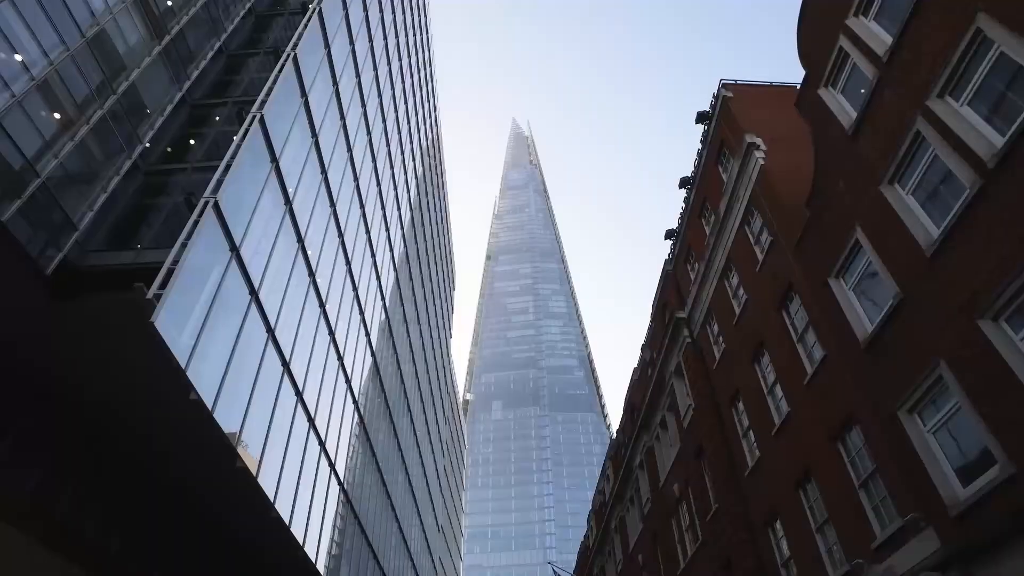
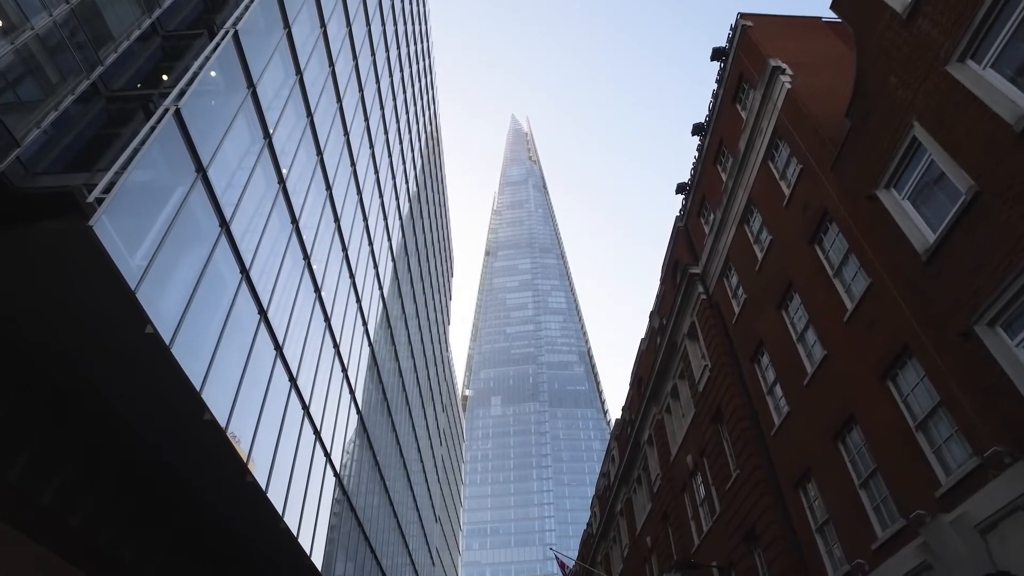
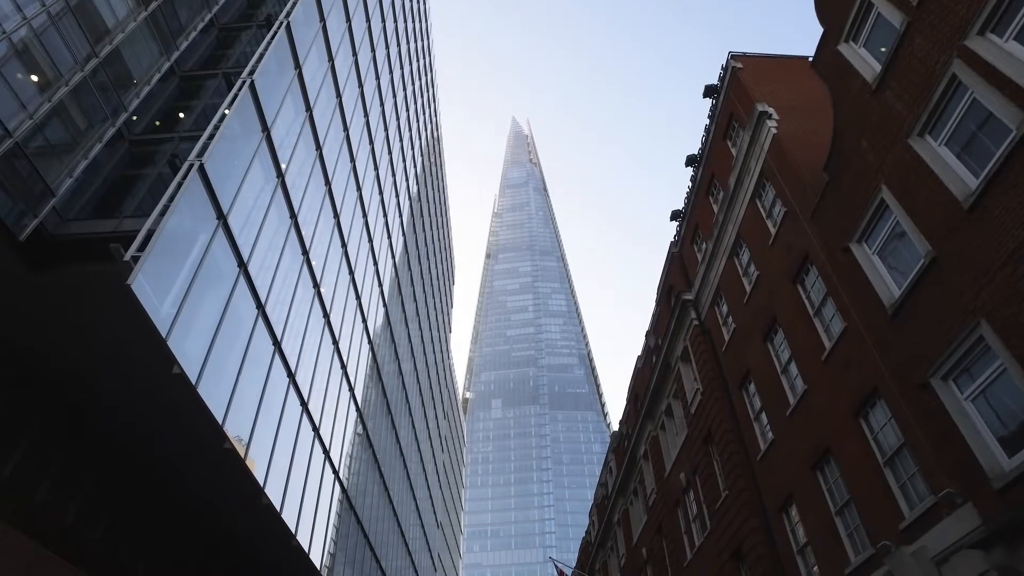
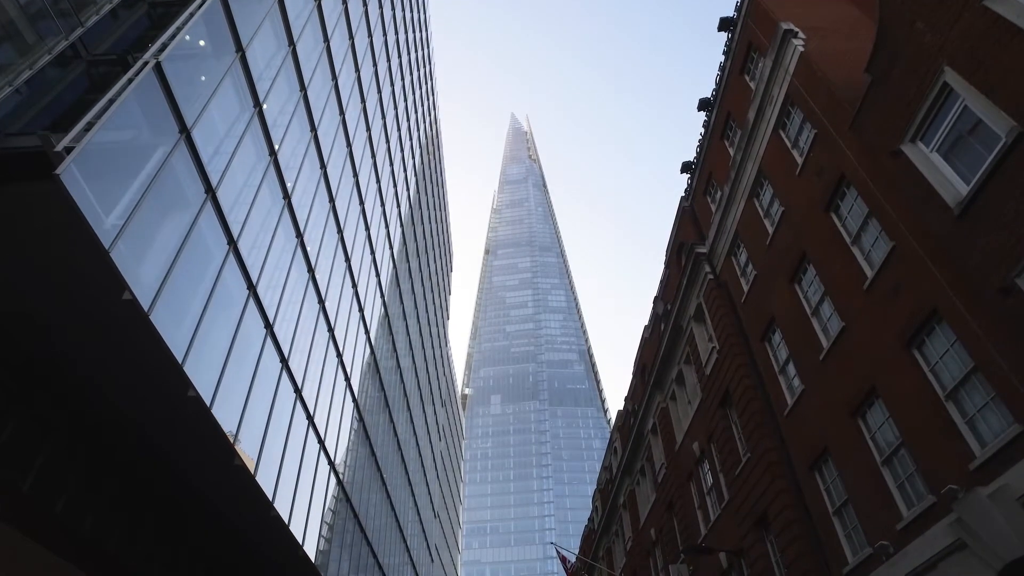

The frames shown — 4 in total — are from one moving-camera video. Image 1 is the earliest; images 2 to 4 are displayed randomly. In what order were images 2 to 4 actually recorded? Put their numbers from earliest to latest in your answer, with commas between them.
3, 2, 4
